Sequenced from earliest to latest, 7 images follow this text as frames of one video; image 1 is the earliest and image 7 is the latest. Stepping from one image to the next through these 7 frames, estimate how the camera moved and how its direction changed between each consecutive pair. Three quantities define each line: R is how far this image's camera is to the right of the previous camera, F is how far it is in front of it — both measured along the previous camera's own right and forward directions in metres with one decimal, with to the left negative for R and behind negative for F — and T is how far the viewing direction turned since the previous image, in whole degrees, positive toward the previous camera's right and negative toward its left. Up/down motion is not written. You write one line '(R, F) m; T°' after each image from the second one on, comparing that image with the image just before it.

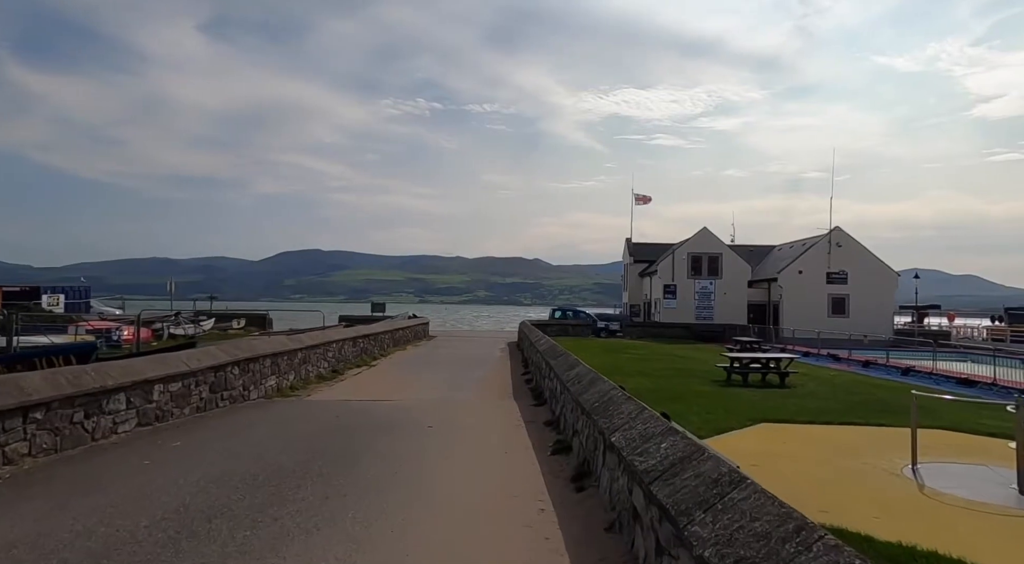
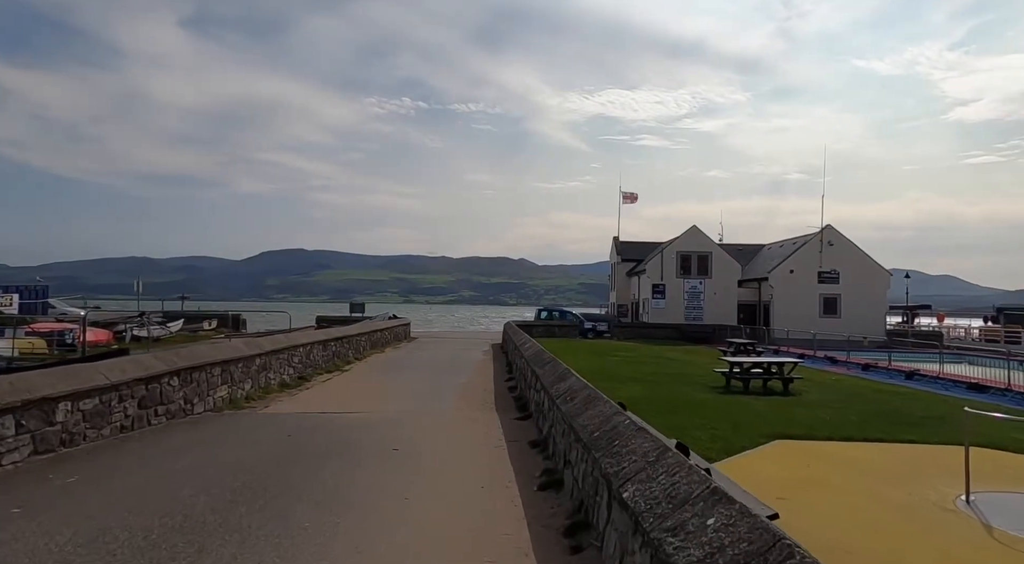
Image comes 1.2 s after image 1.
(+0.1, +1.5) m; +1°
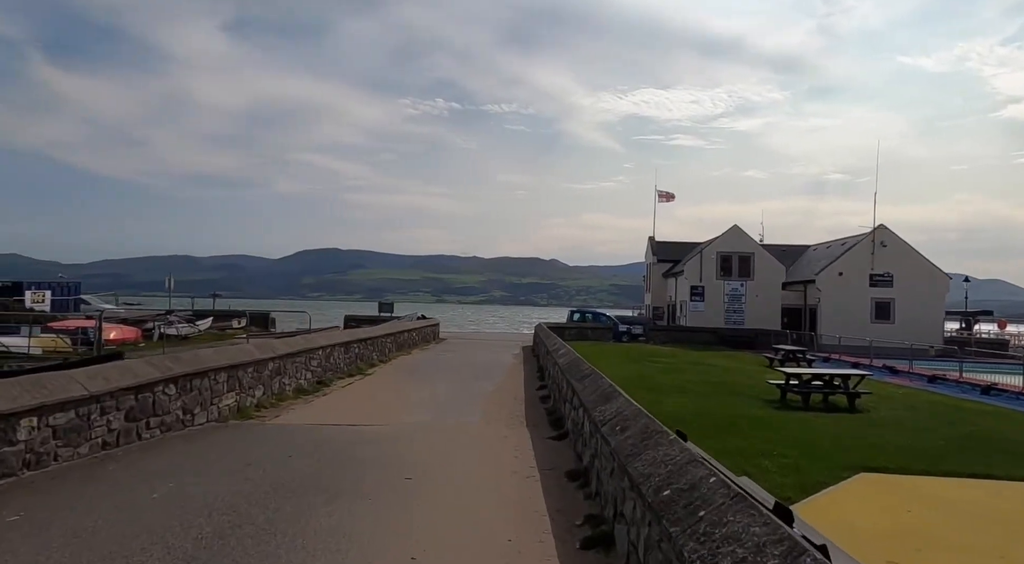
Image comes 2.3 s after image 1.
(0.0, +1.4) m; -2°
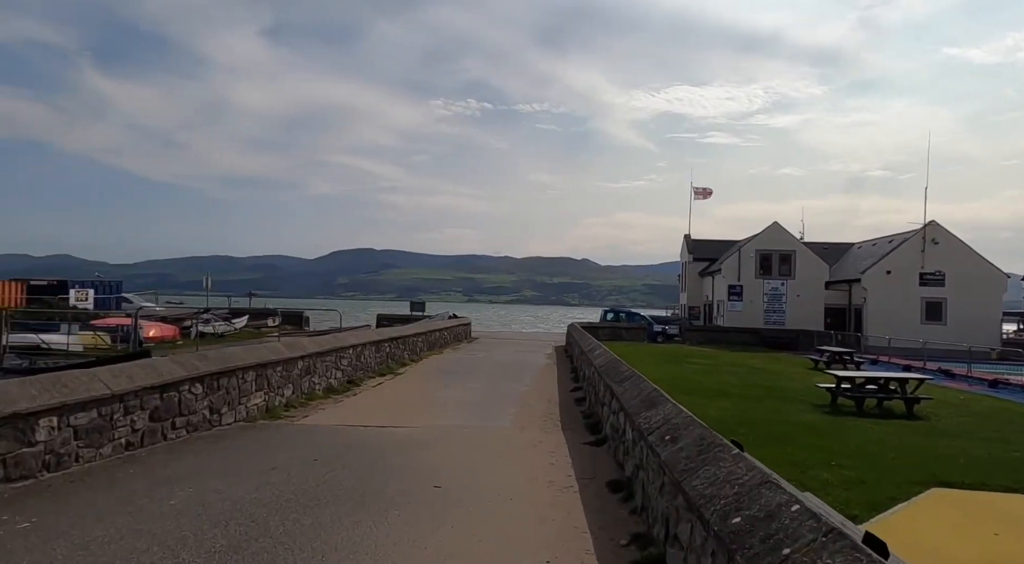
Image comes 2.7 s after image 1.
(0.0, +0.5) m; -2°
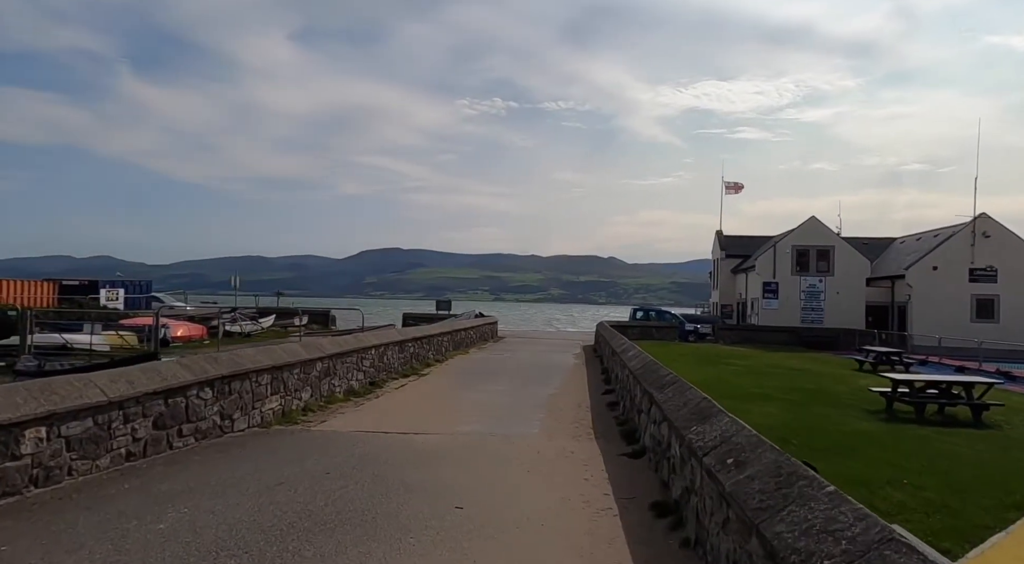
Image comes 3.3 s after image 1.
(0.0, +0.8) m; -2°
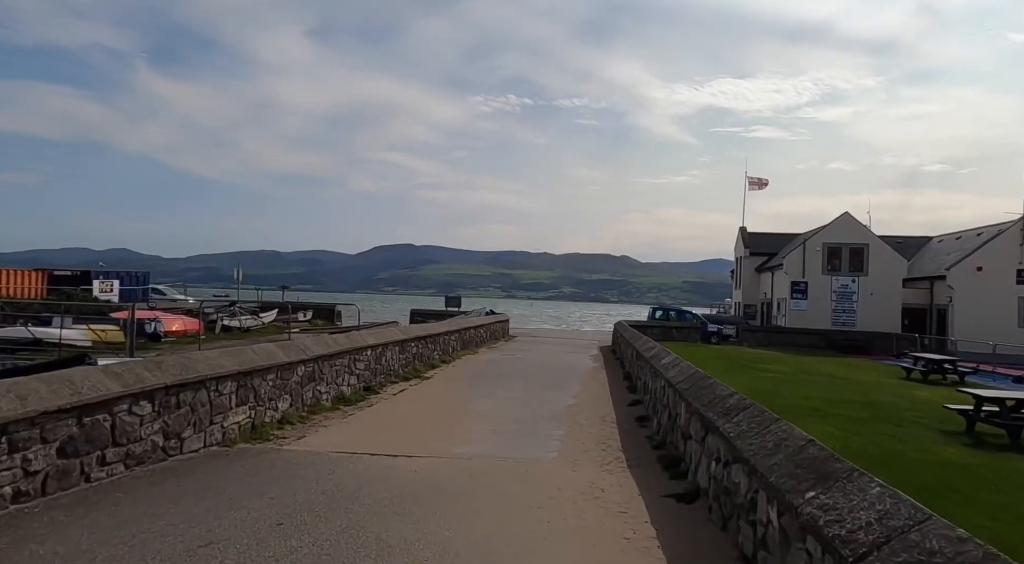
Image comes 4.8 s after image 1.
(0.0, +2.0) m; -1°
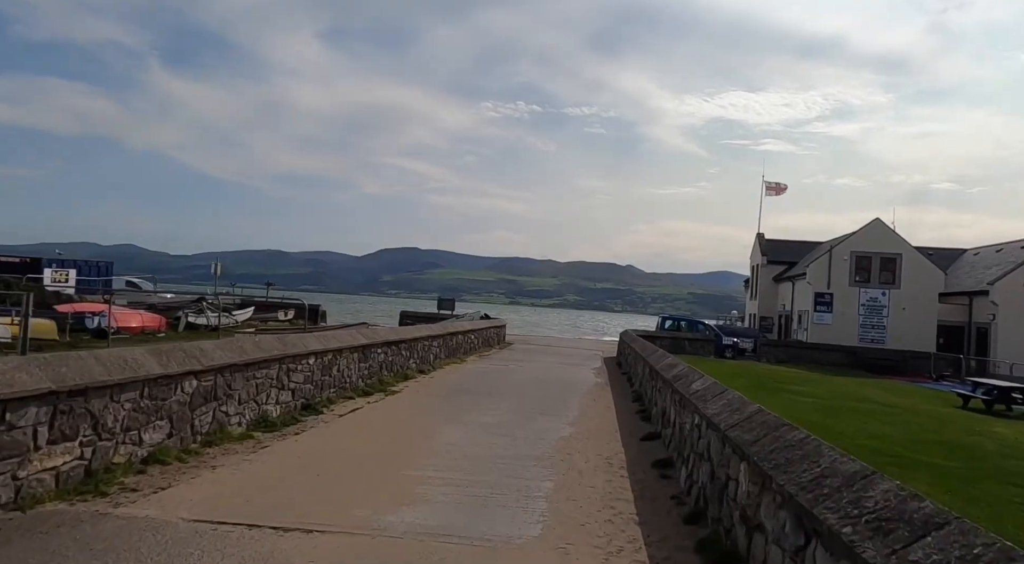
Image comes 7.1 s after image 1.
(+0.3, +3.3) m; 0°
